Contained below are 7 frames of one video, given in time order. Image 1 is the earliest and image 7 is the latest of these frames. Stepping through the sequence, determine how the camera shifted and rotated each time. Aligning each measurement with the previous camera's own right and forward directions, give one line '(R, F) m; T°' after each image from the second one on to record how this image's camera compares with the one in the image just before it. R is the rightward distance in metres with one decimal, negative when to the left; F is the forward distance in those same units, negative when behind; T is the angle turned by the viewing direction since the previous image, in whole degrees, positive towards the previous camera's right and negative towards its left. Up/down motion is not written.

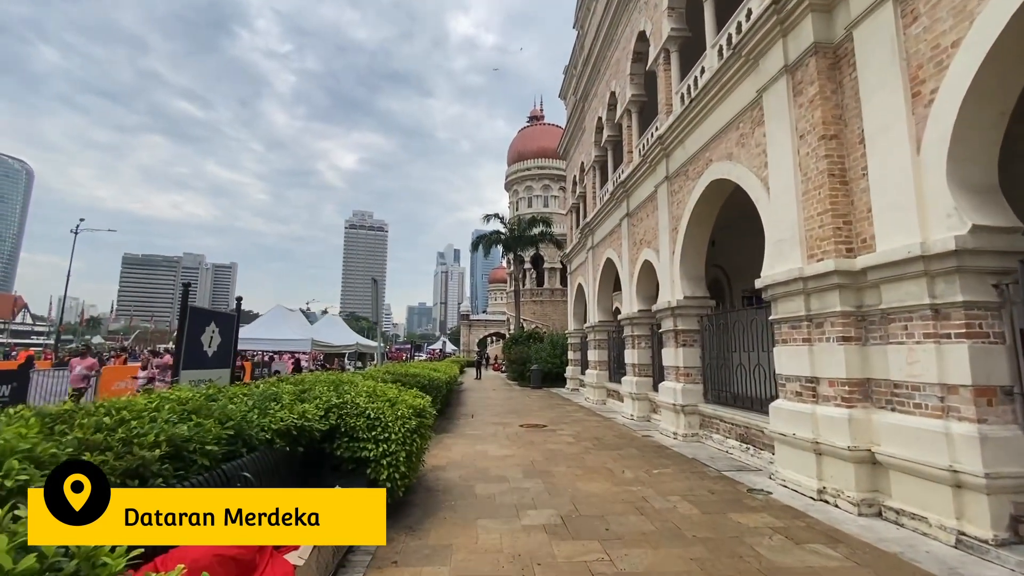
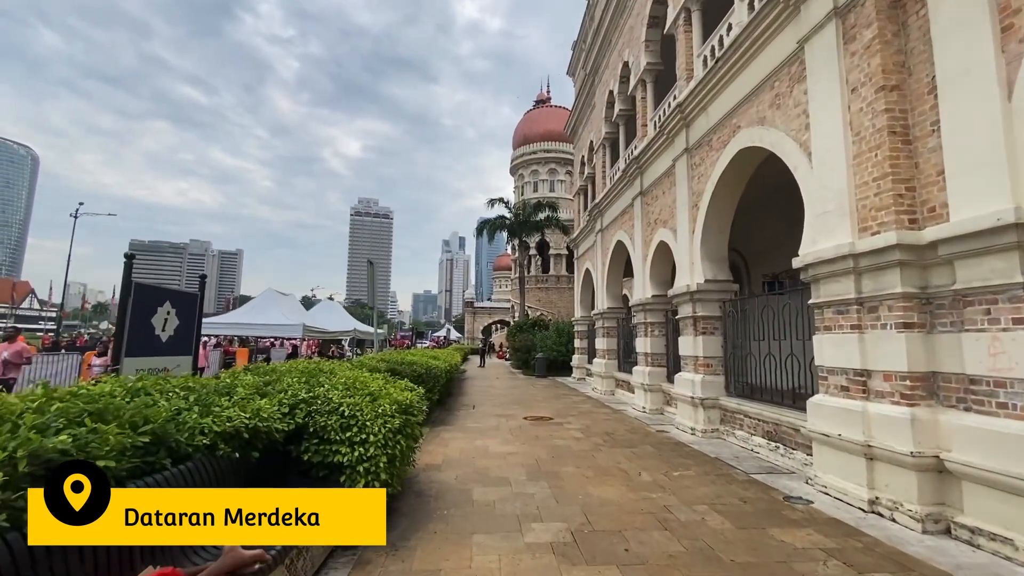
(0.0, +0.8) m; -1°
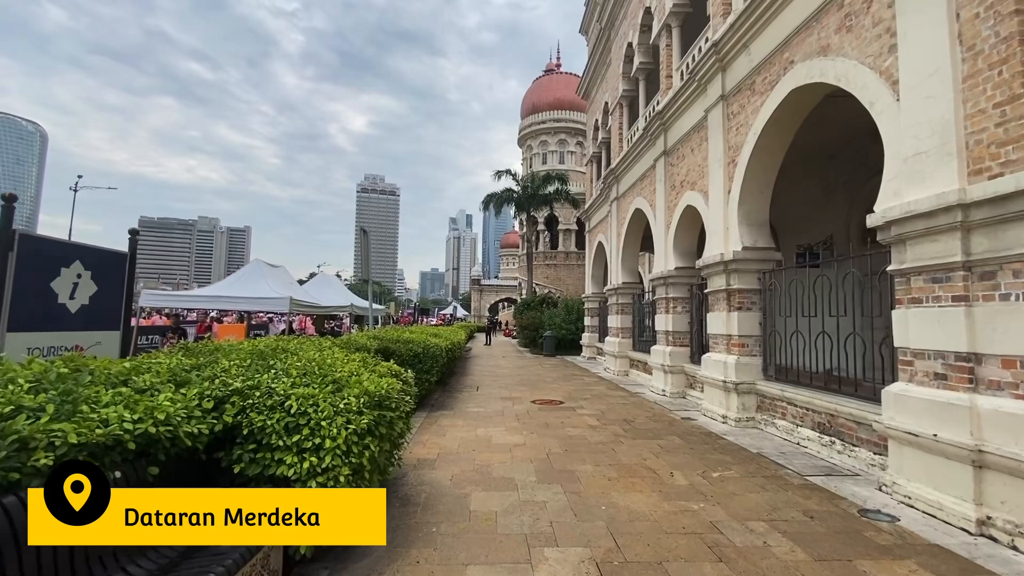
(0.0, +1.1) m; -1°
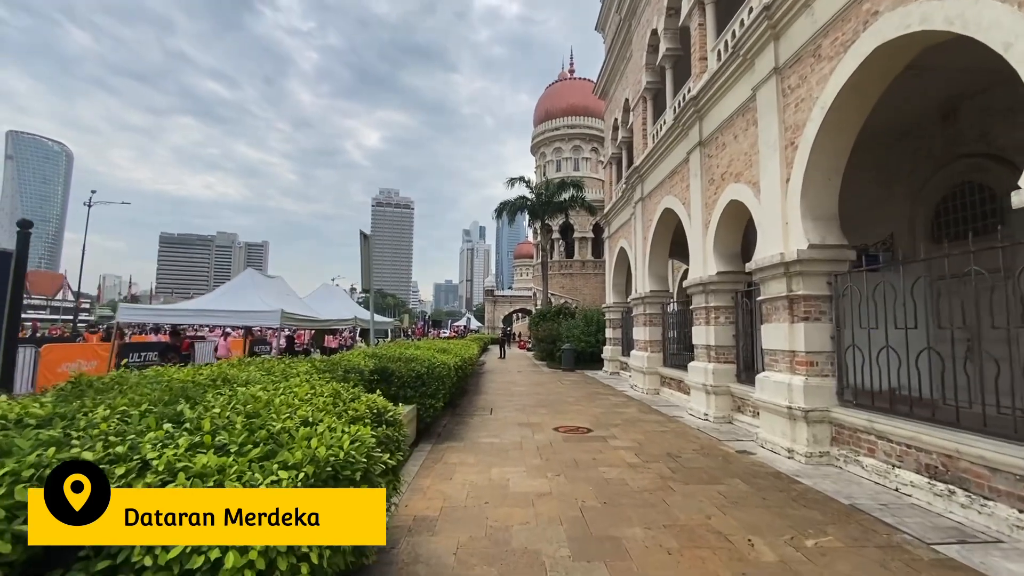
(-0.1, +1.2) m; -2°
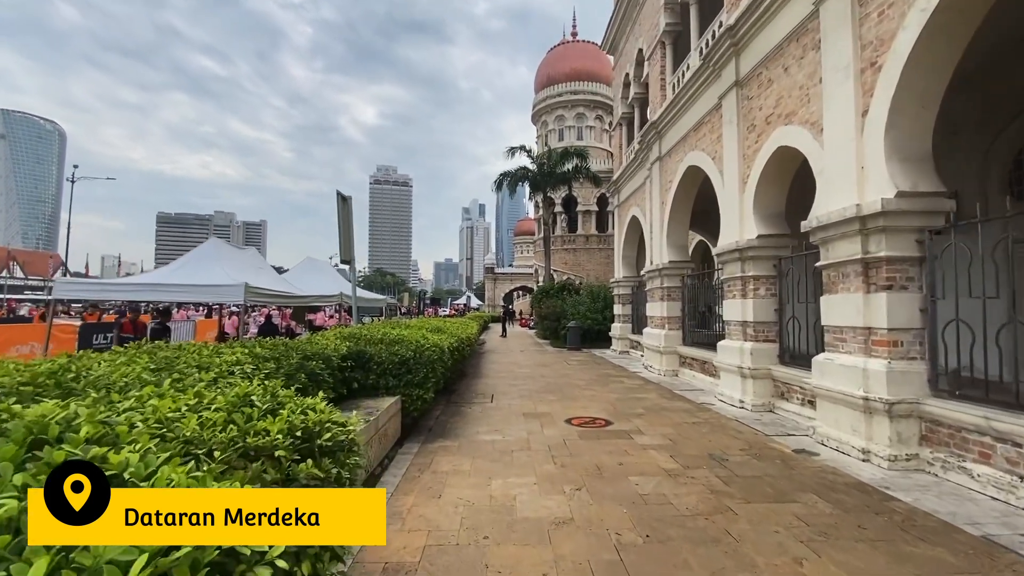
(-0.1, +1.4) m; 0°
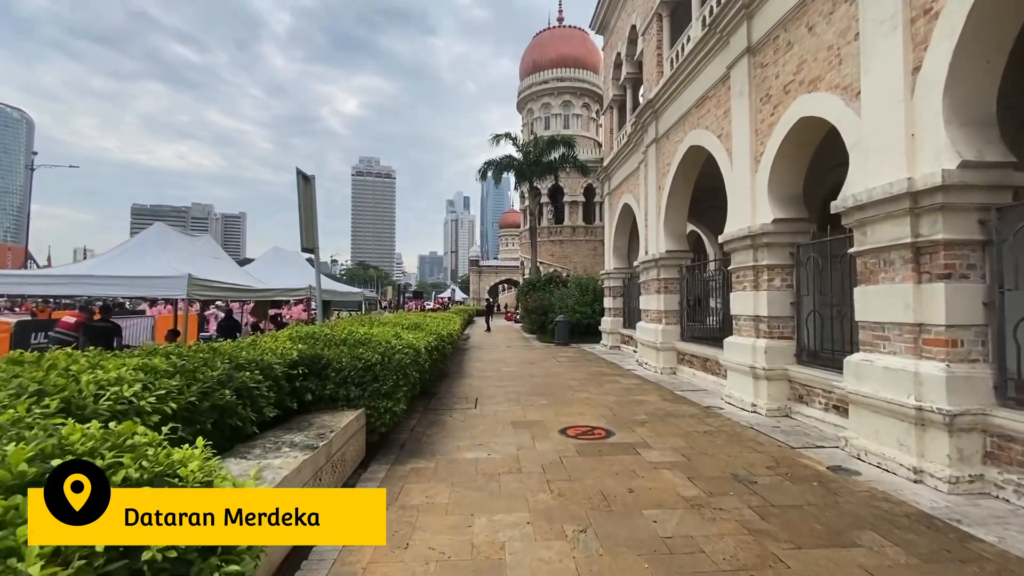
(0.0, +0.9) m; +2°
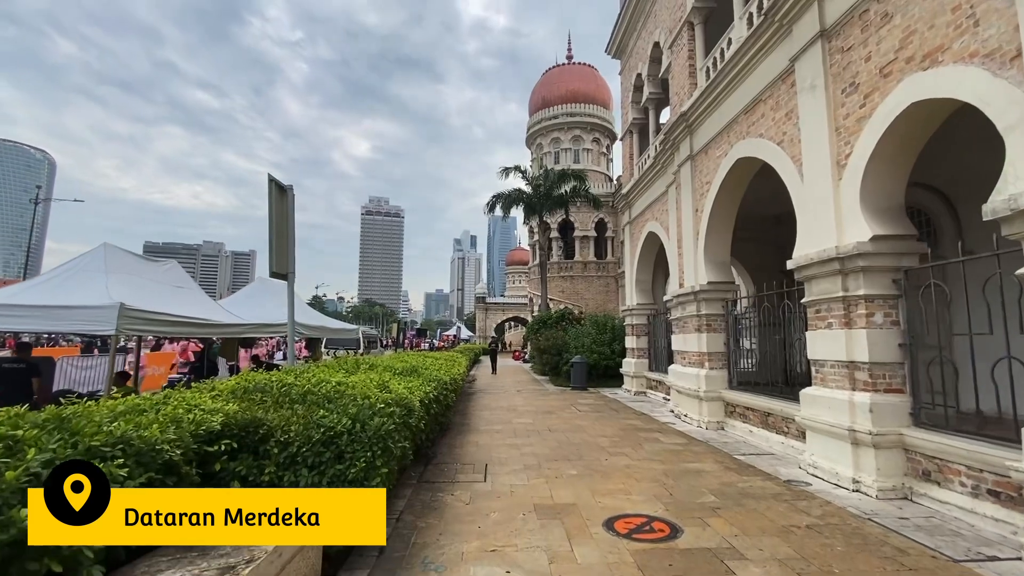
(-0.2, +1.5) m; -1°
